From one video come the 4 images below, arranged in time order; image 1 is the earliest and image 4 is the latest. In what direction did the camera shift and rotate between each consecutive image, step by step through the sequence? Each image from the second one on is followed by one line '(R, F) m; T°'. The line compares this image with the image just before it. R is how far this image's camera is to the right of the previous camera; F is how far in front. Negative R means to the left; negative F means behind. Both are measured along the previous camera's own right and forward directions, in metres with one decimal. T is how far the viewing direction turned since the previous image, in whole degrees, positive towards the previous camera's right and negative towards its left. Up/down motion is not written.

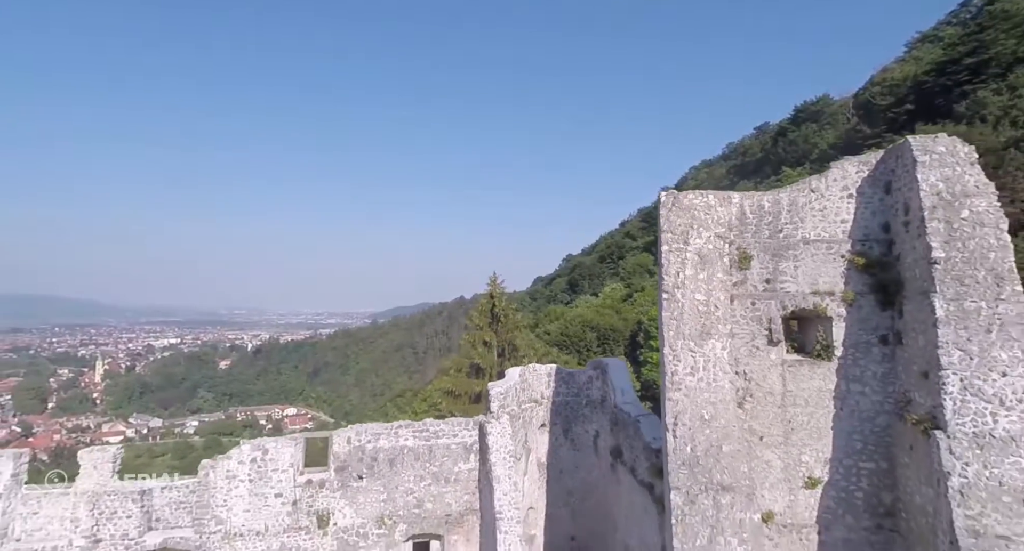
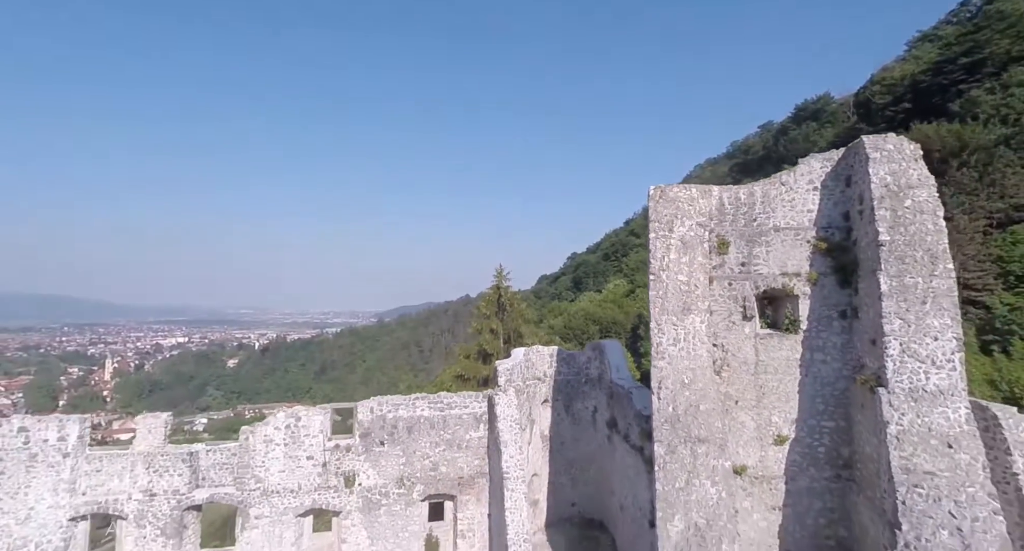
(0.0, -1.1) m; -1°
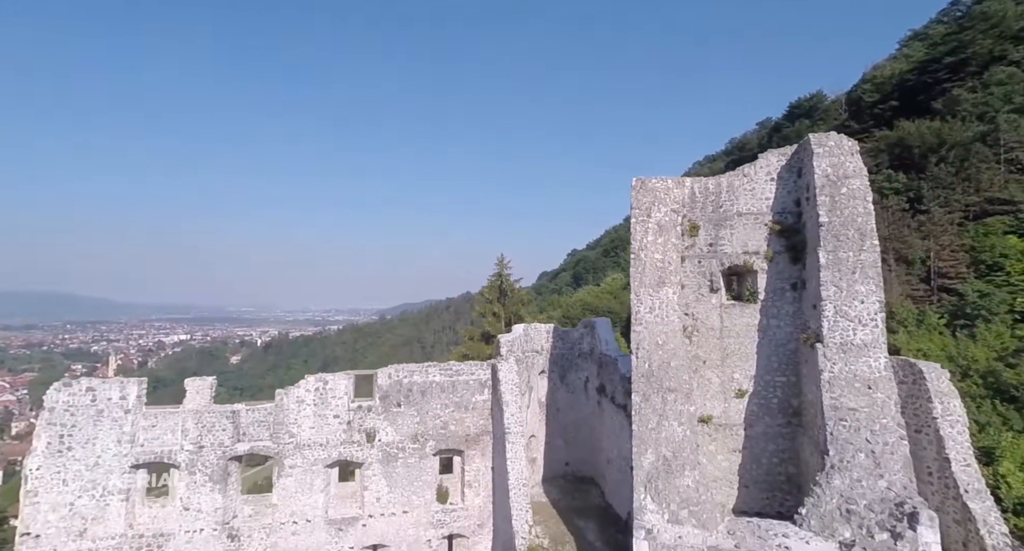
(0.0, -1.4) m; 0°
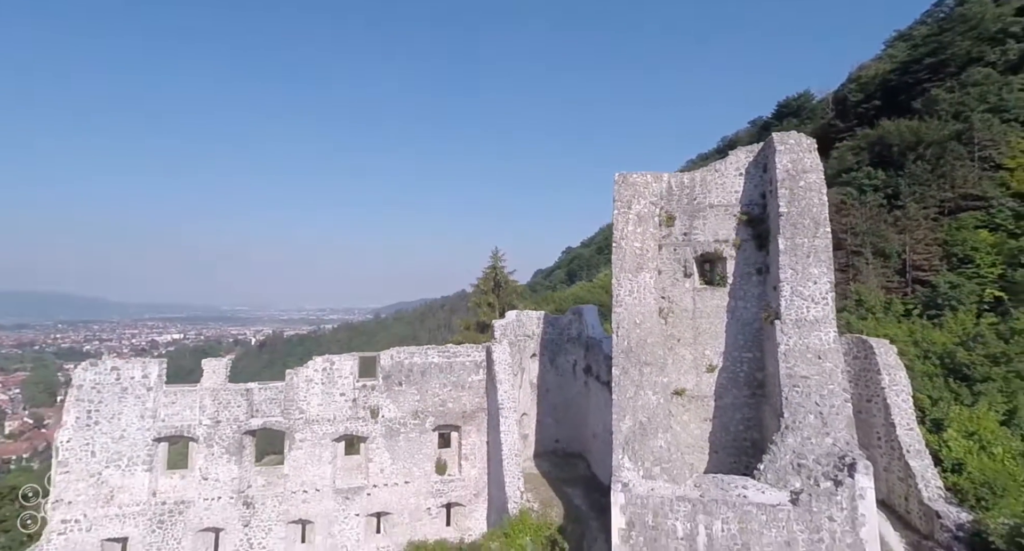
(+0.1, -1.0) m; +1°
